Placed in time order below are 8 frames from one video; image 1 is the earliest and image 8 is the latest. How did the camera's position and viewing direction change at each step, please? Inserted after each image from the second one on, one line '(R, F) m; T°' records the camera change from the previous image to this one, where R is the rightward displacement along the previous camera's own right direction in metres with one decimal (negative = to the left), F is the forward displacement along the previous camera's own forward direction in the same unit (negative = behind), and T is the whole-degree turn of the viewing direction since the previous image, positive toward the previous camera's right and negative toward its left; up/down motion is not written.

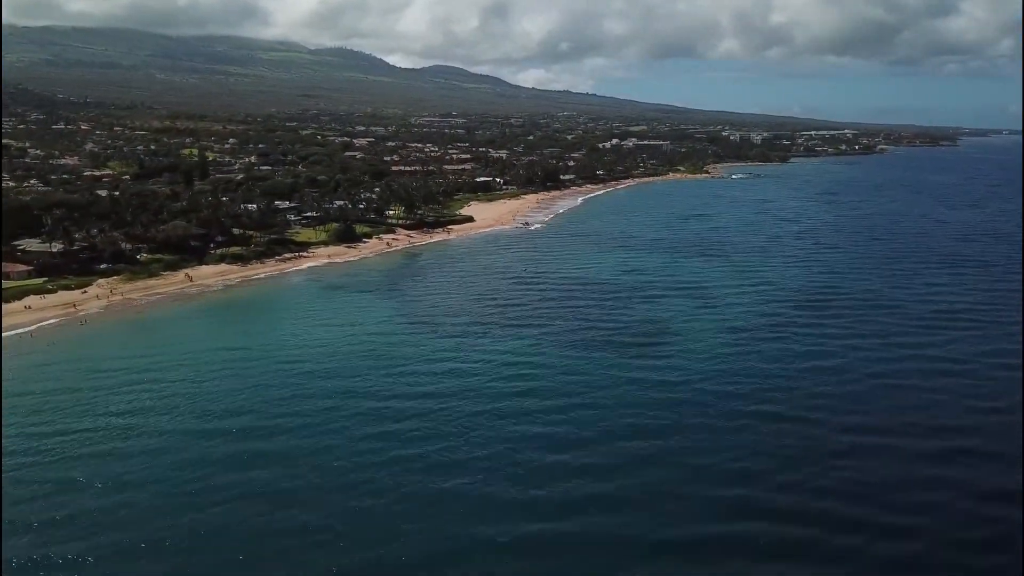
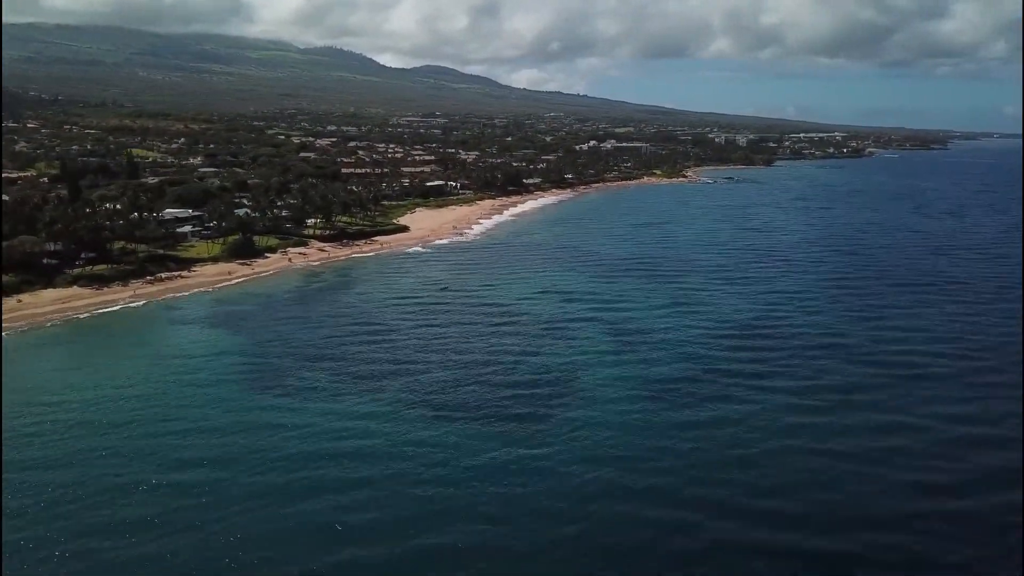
(+2.4, +3.5) m; 0°
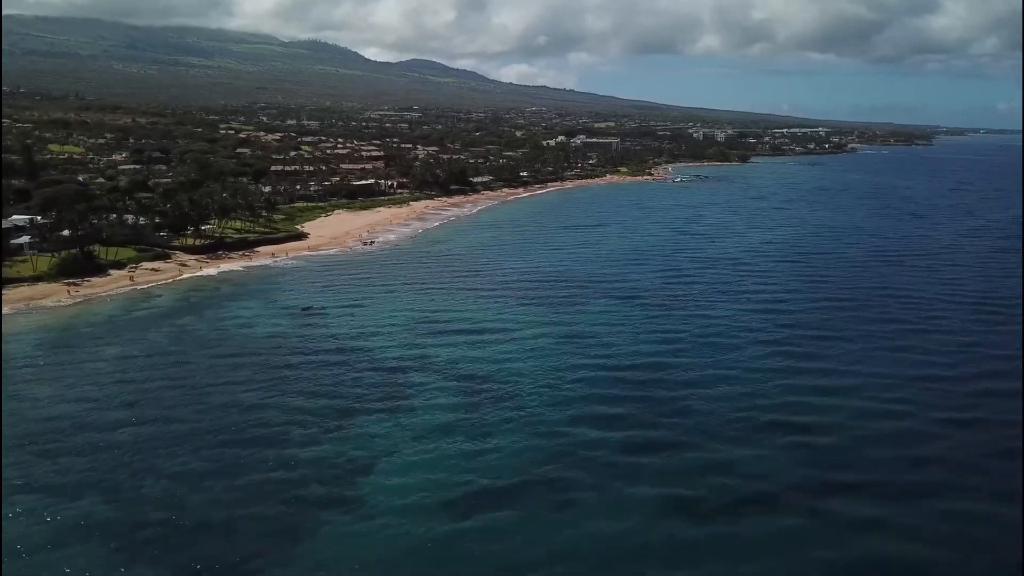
(+3.0, +3.8) m; +1°
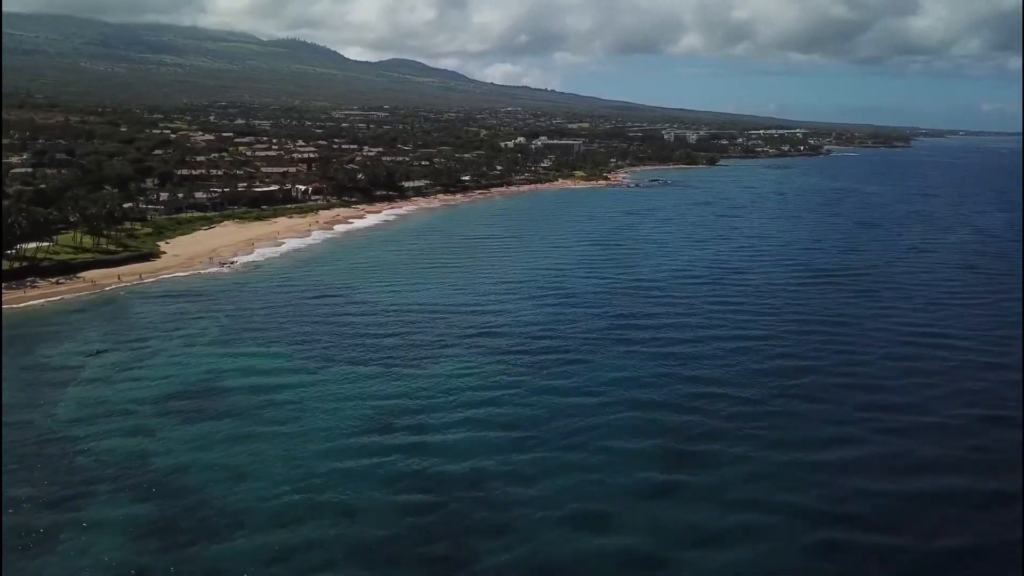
(+3.2, +4.3) m; +1°
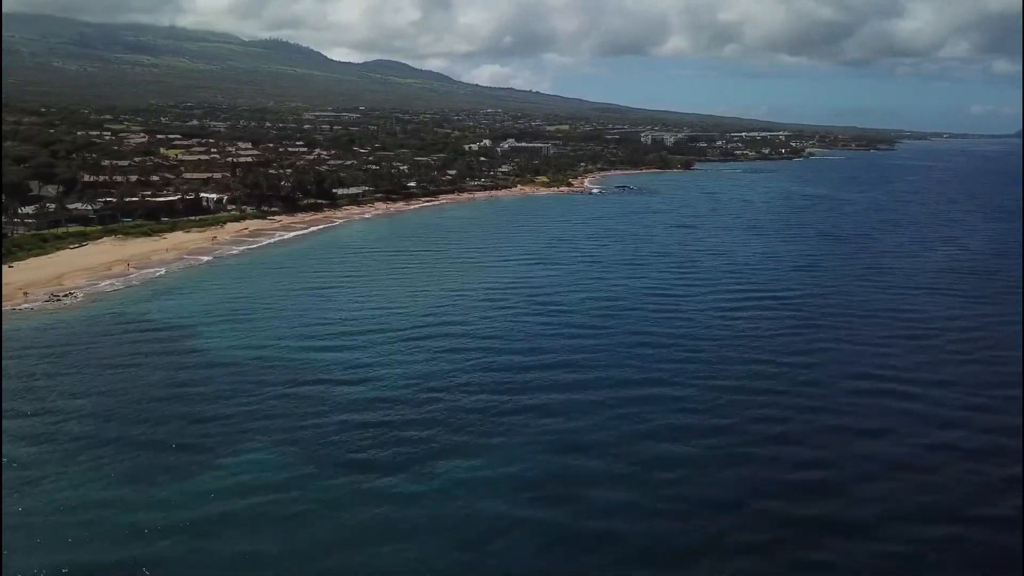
(+2.6, +4.3) m; +1°
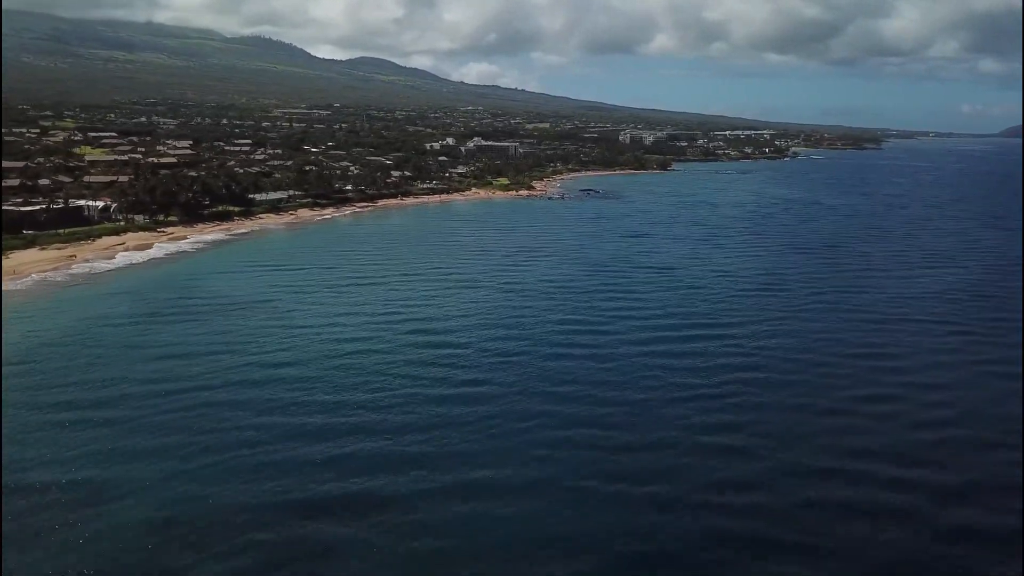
(+2.5, +5.4) m; +1°
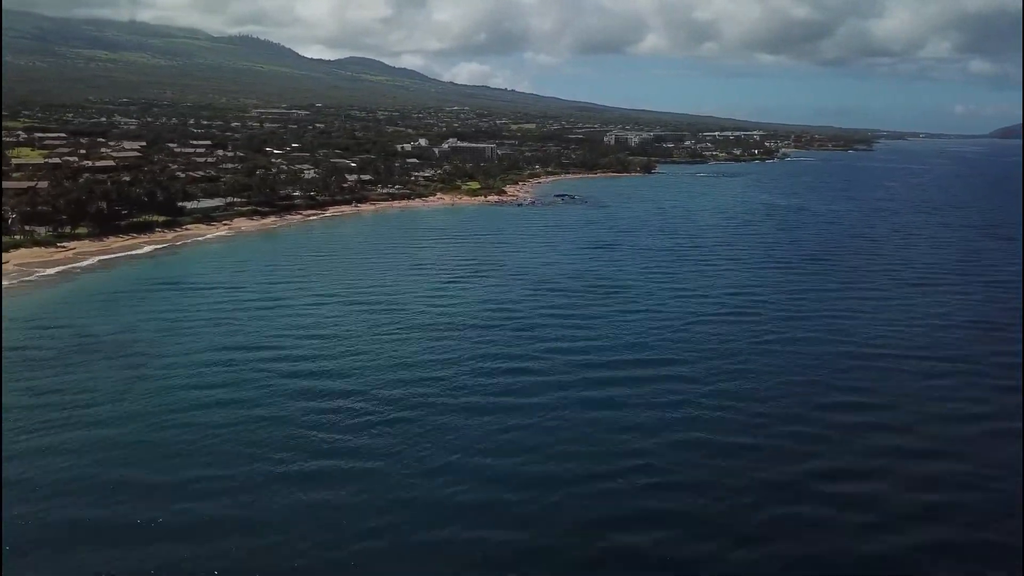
(+1.7, +4.0) m; 0°
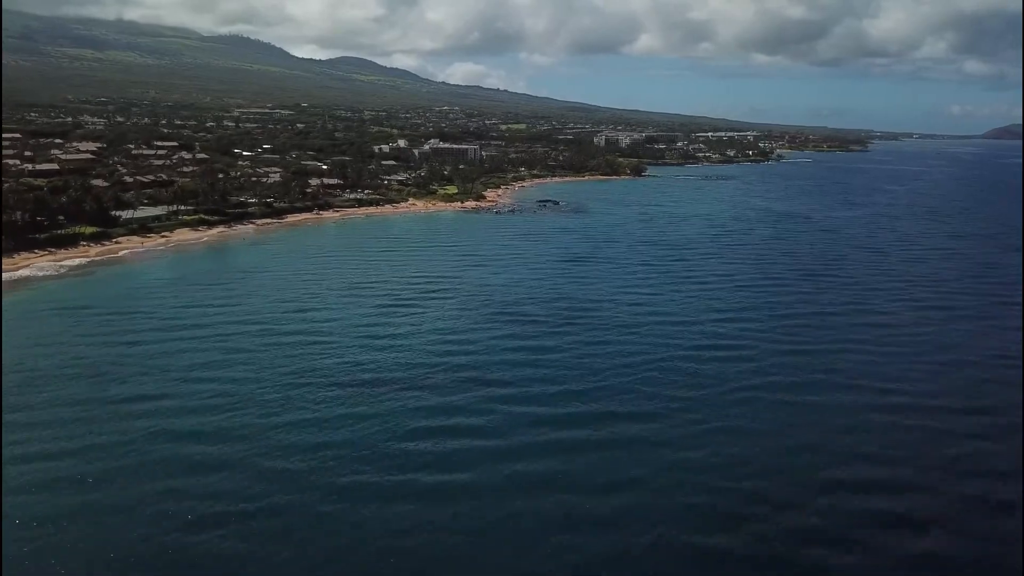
(+1.0, +3.7) m; 0°
